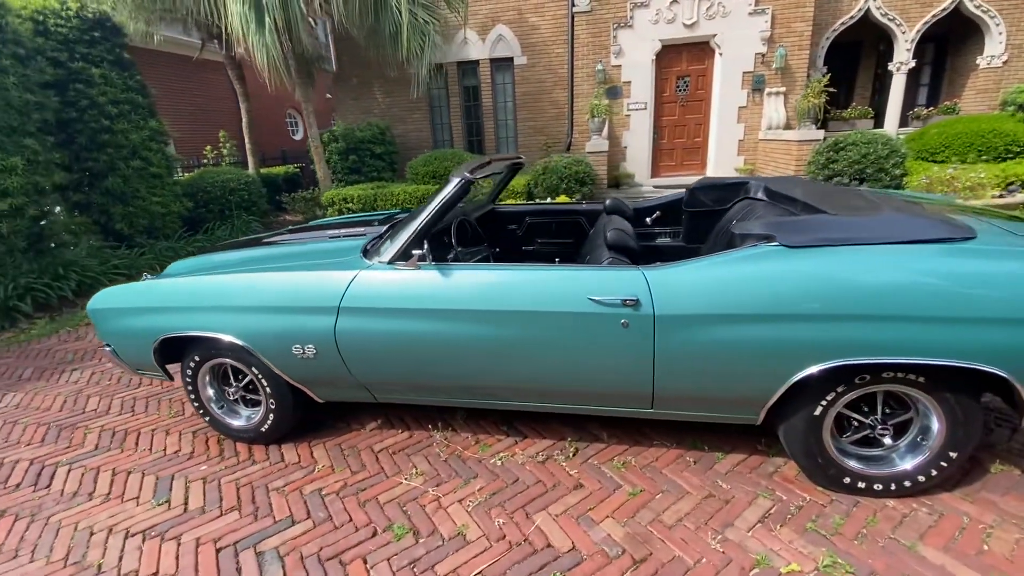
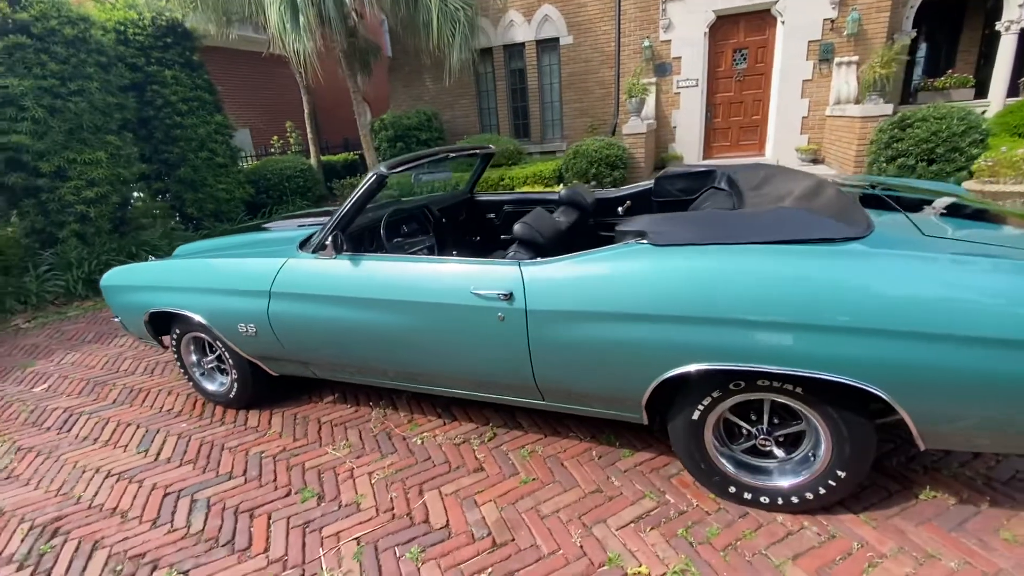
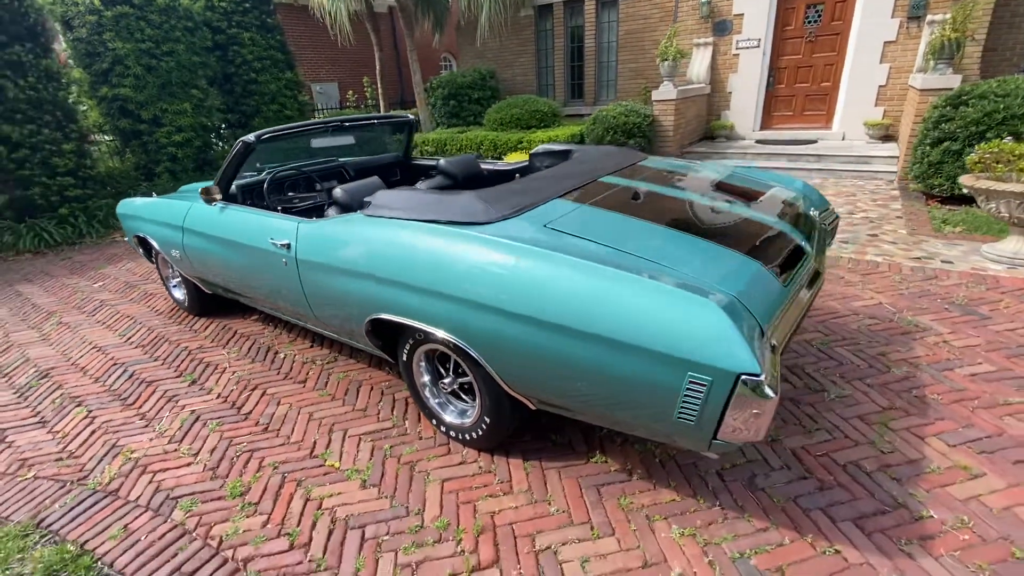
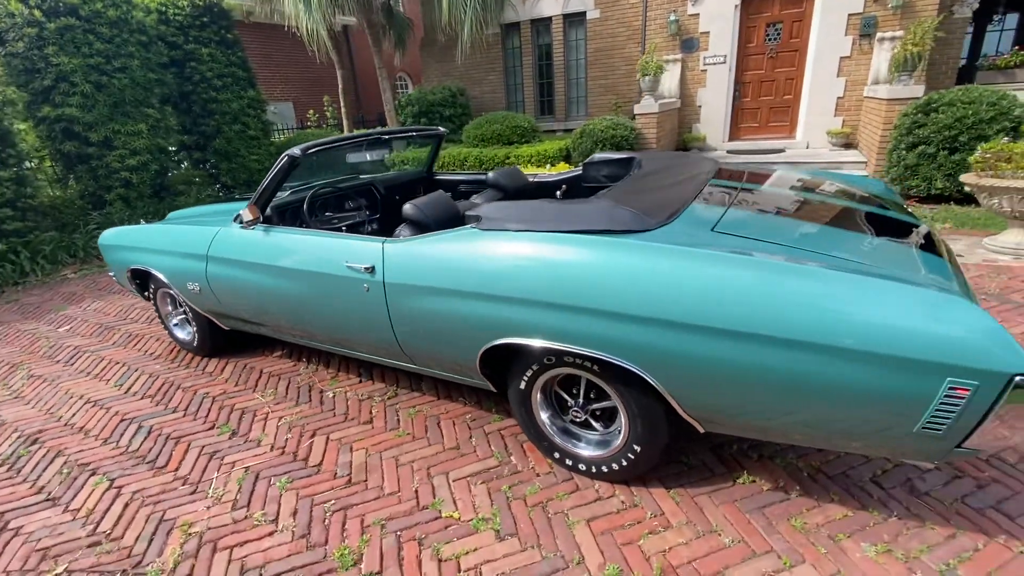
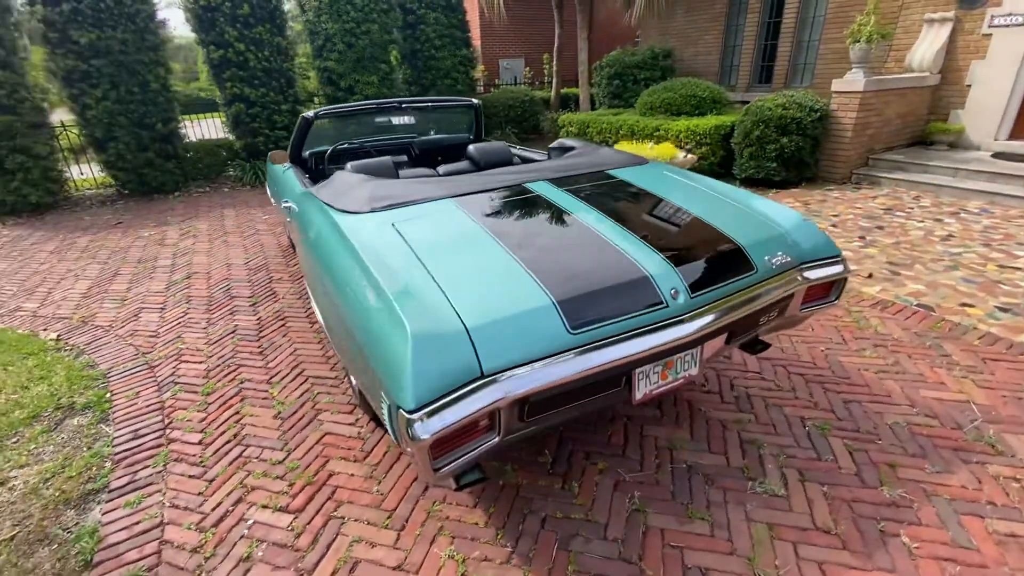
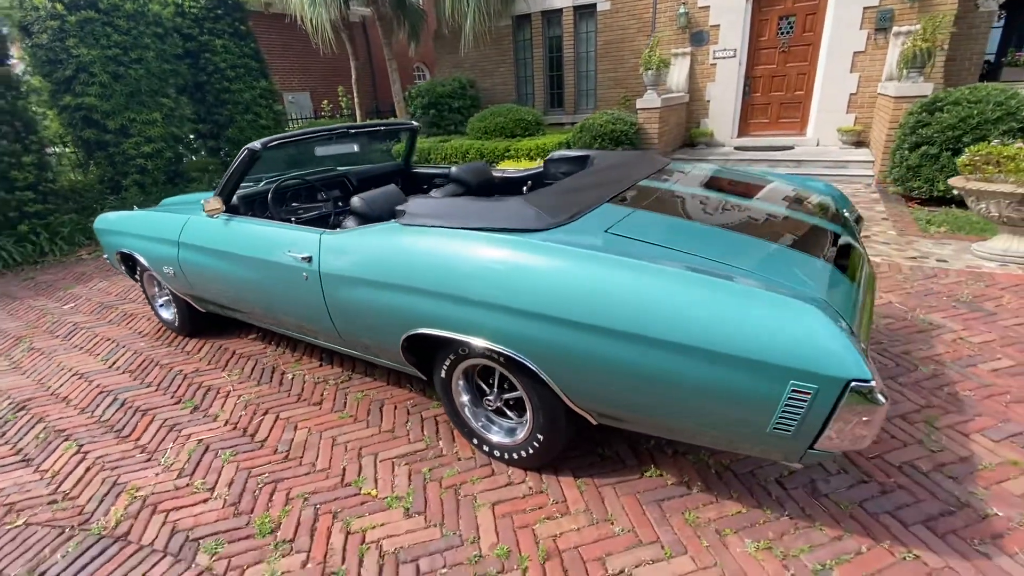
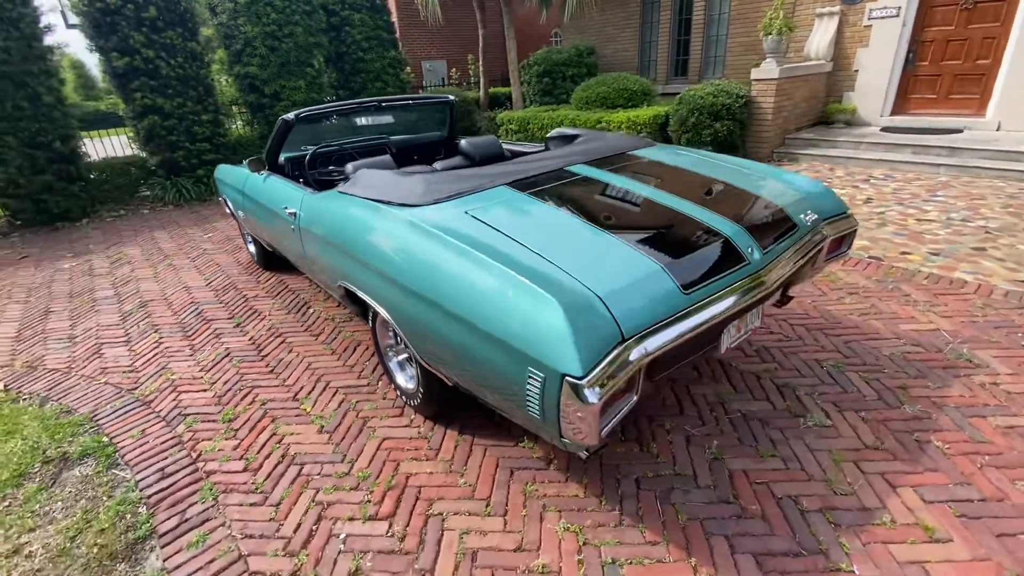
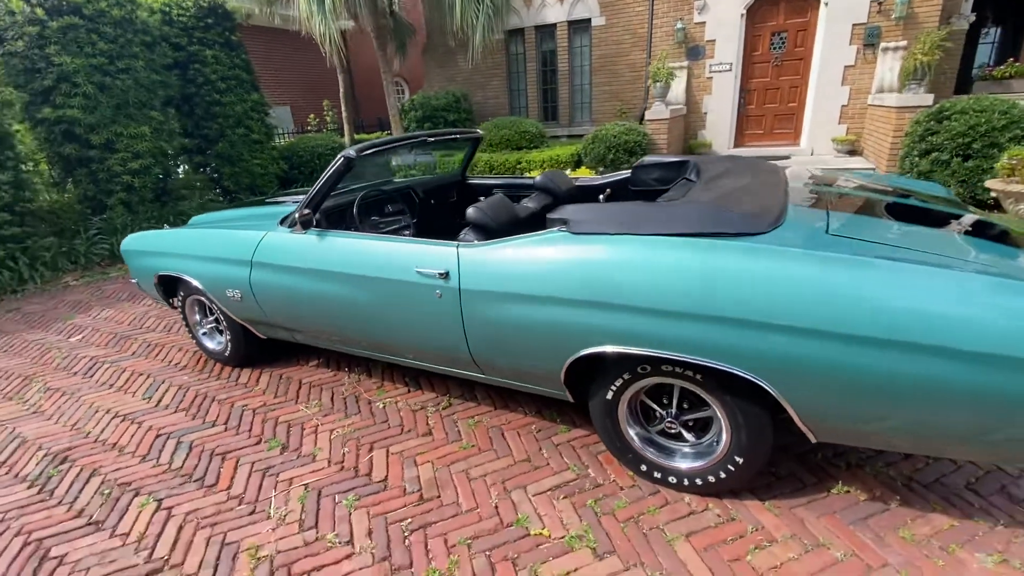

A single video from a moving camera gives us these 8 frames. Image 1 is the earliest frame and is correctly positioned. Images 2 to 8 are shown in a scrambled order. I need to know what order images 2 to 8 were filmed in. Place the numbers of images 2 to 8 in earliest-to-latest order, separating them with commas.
2, 8, 4, 6, 3, 7, 5
